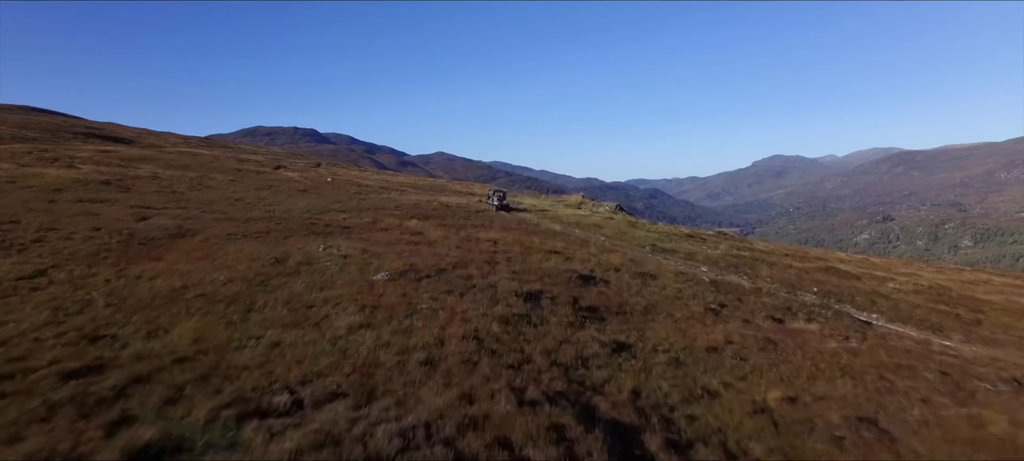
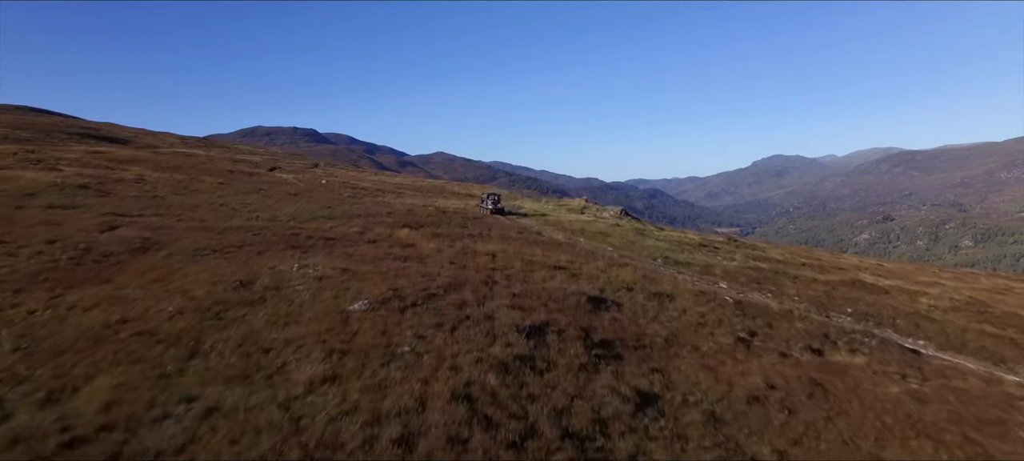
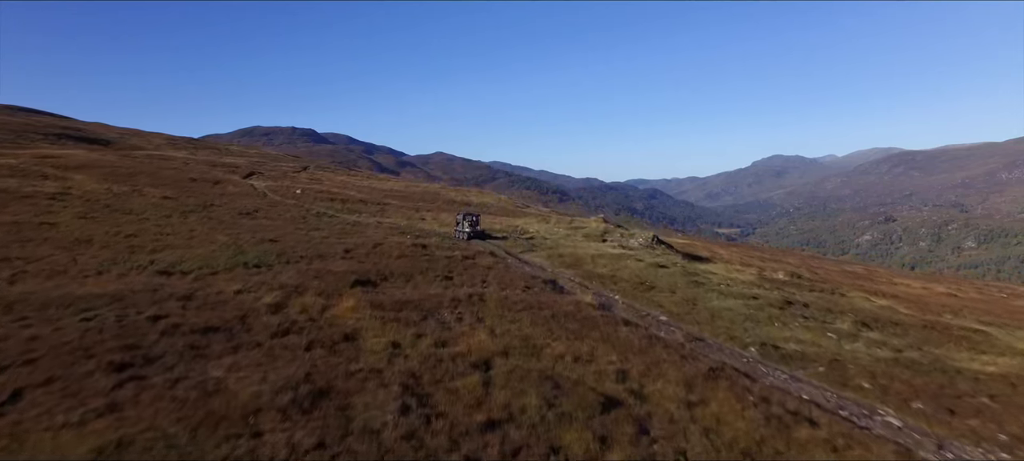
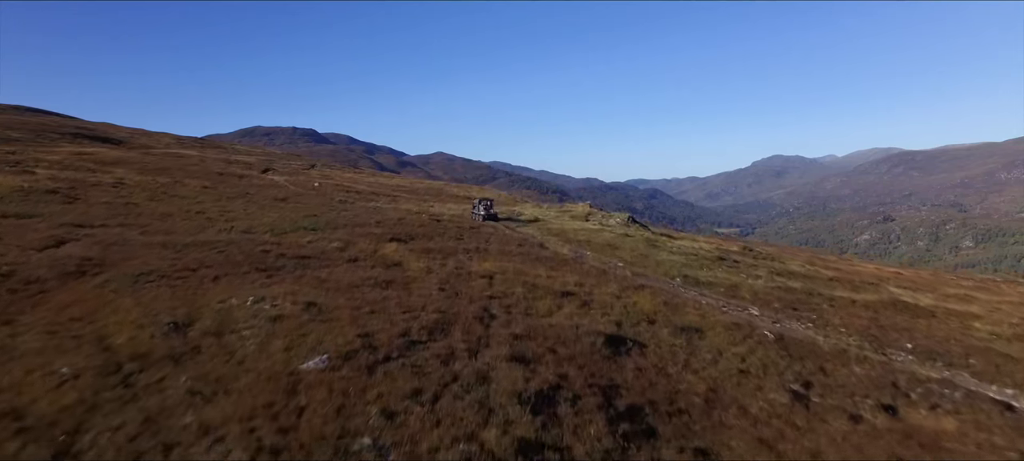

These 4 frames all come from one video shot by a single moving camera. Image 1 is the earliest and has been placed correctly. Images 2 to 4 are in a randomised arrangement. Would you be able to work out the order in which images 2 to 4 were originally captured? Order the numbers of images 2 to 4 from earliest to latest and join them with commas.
2, 4, 3
